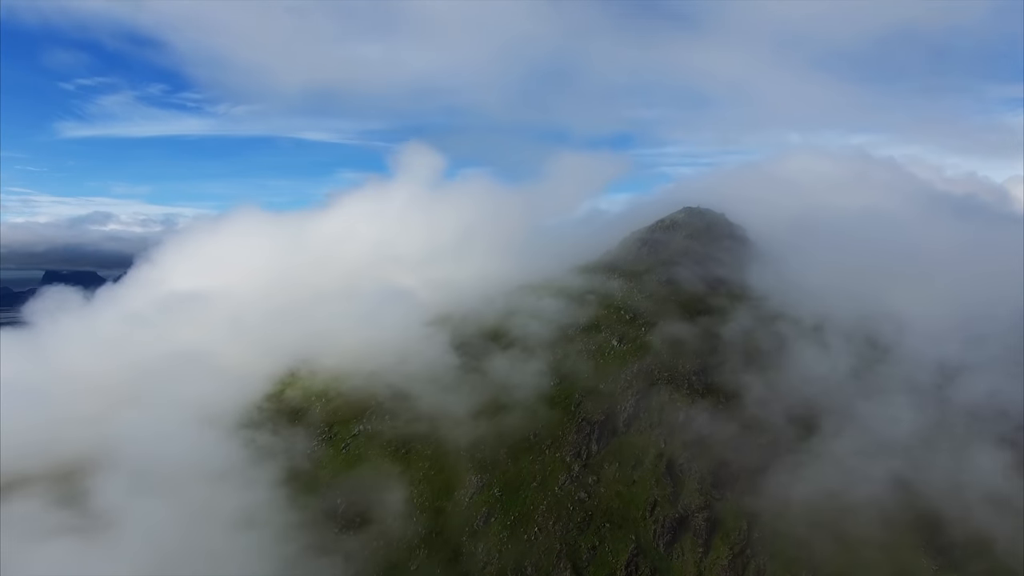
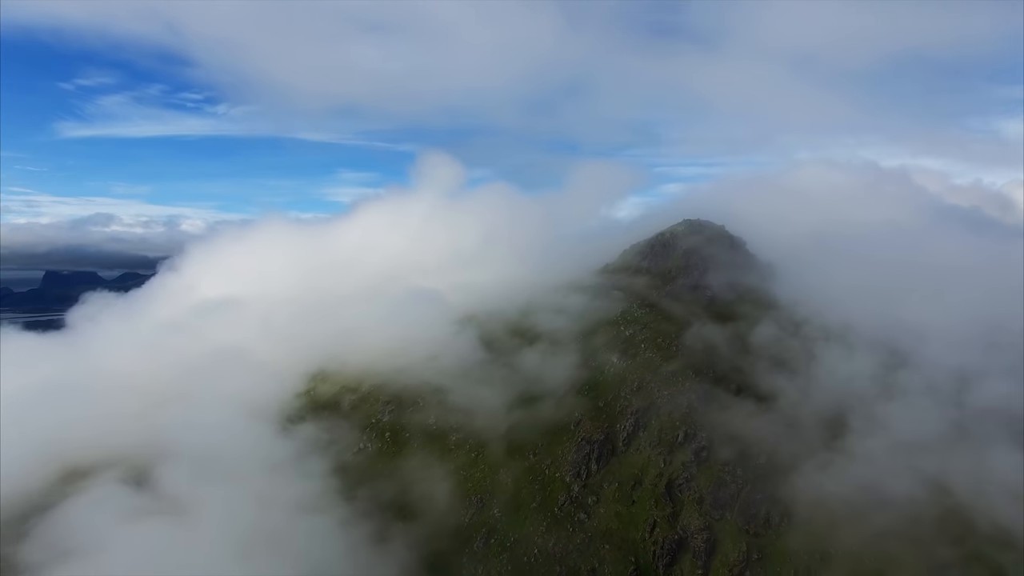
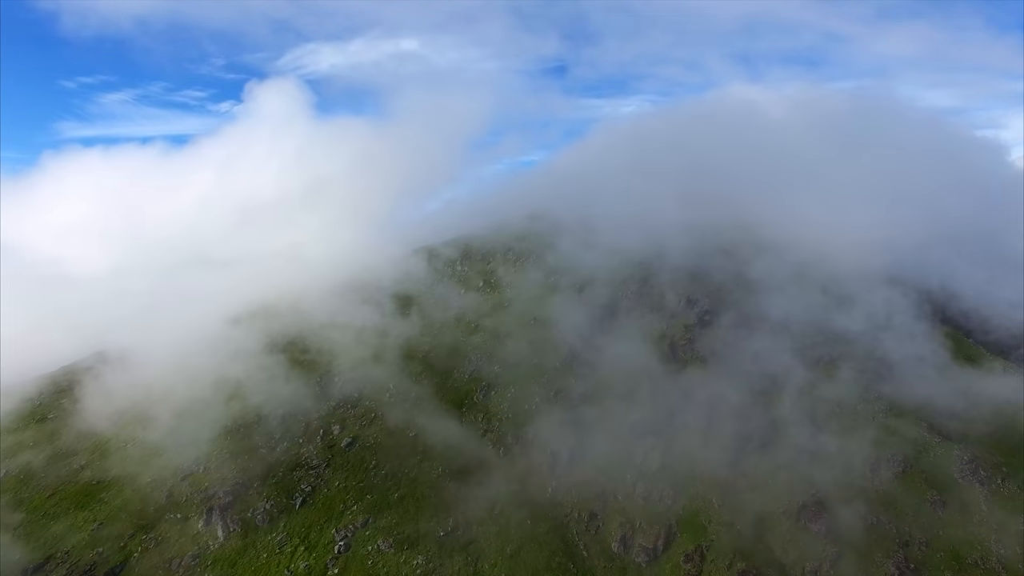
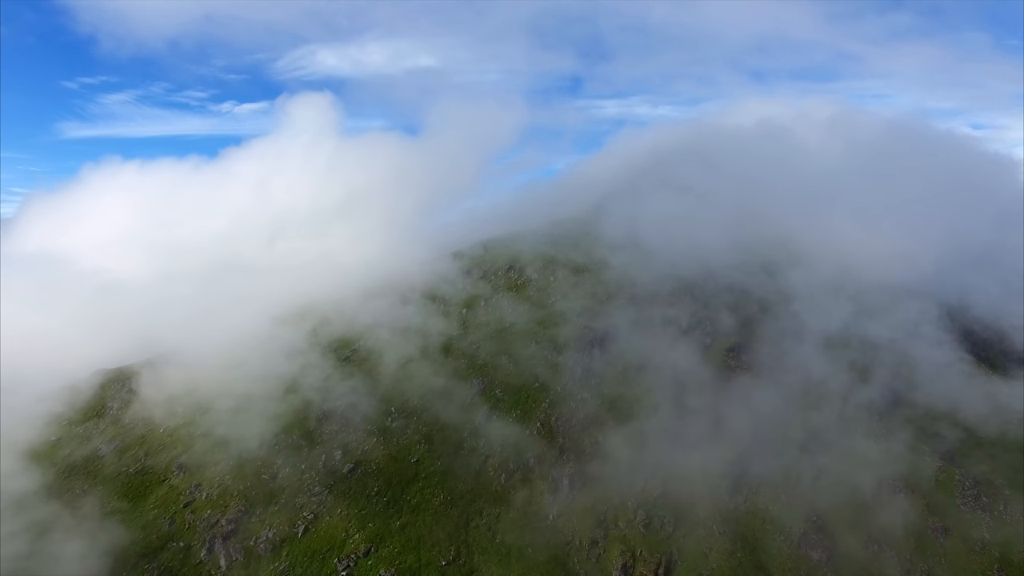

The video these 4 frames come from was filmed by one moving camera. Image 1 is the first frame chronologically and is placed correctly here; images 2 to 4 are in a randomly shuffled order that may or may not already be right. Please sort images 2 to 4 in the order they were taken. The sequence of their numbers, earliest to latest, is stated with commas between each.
2, 3, 4
